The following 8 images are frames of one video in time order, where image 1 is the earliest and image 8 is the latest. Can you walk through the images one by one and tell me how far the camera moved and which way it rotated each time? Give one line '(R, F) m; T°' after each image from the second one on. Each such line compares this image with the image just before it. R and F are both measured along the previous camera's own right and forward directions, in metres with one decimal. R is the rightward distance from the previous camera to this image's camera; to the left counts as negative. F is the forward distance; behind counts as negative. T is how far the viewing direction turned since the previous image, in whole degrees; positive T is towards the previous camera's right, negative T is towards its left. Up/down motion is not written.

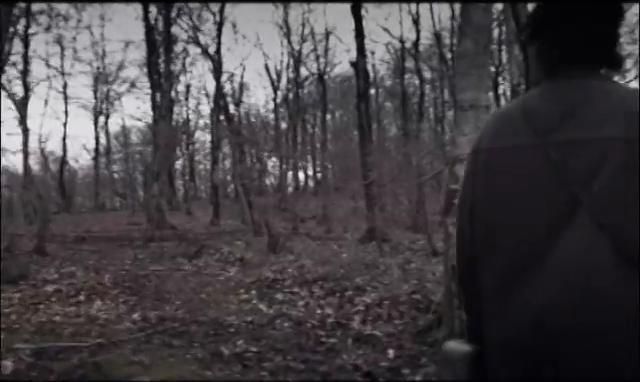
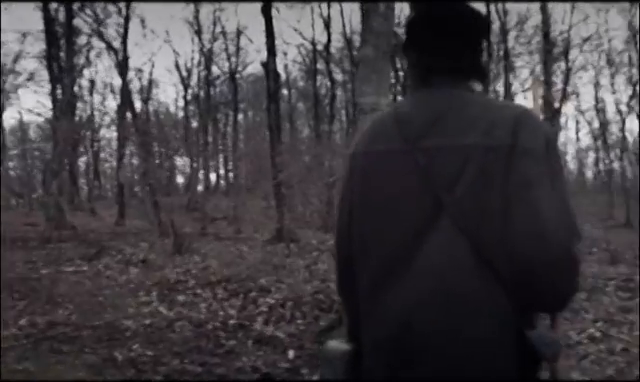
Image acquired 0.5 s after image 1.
(+0.4, +0.1) m; +6°
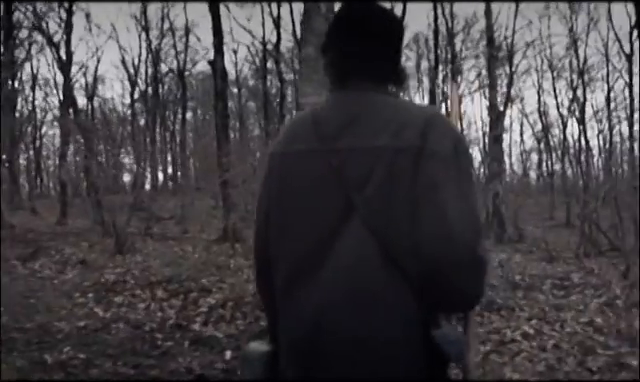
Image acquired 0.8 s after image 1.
(+0.4, 0.0) m; +4°
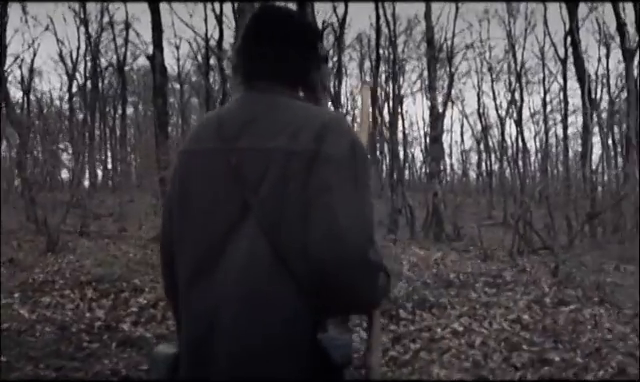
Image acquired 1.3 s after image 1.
(+0.5, -0.1) m; +4°
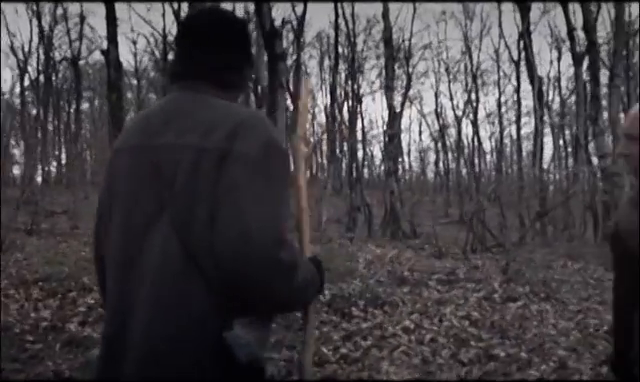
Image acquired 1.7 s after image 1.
(+0.4, -0.1) m; +3°
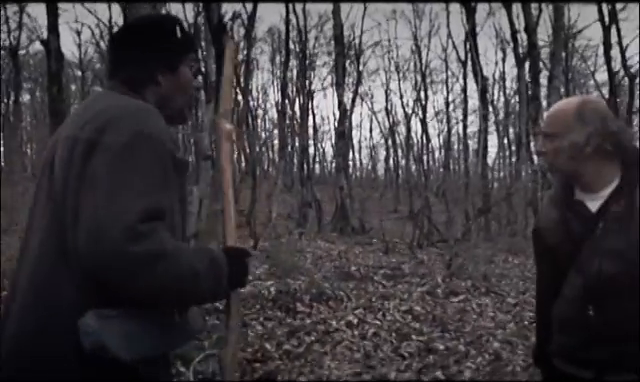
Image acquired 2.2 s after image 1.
(+0.4, -0.1) m; +4°
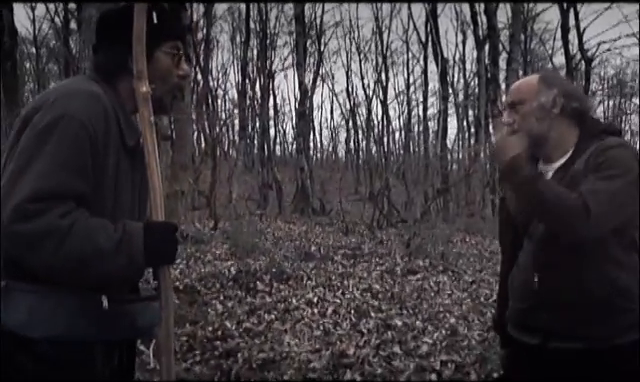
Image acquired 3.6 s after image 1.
(0.0, -0.2) m; +3°
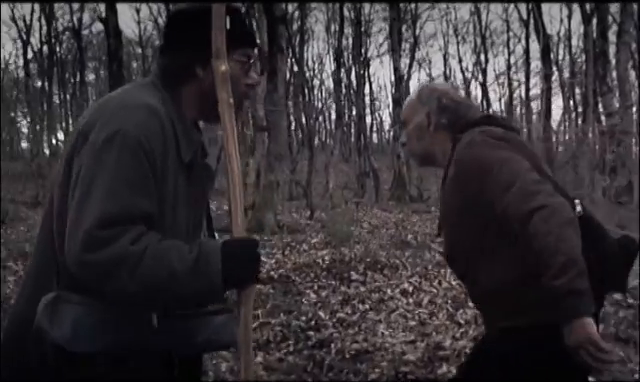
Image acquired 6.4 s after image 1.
(+0.3, +1.2) m; -7°
